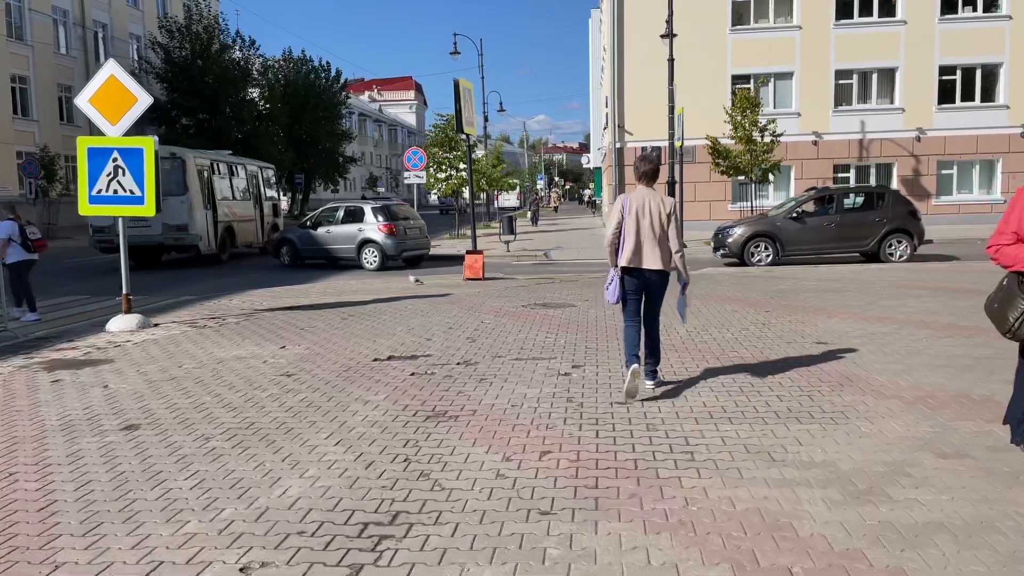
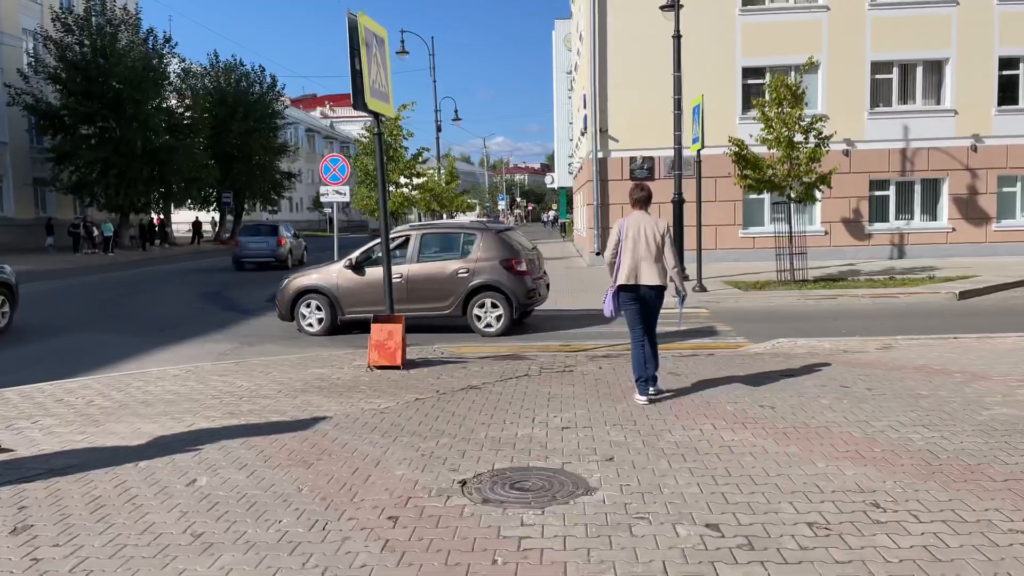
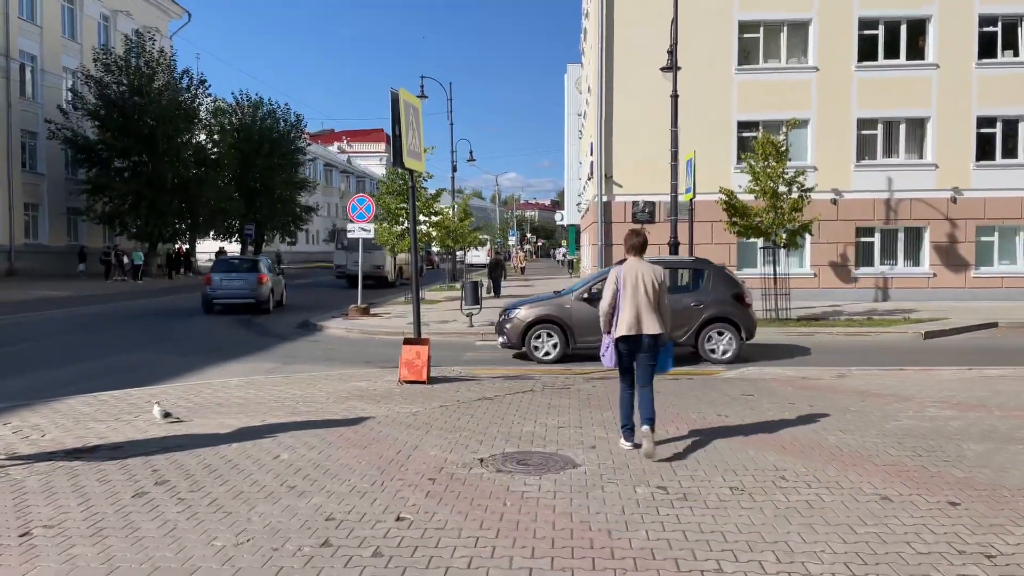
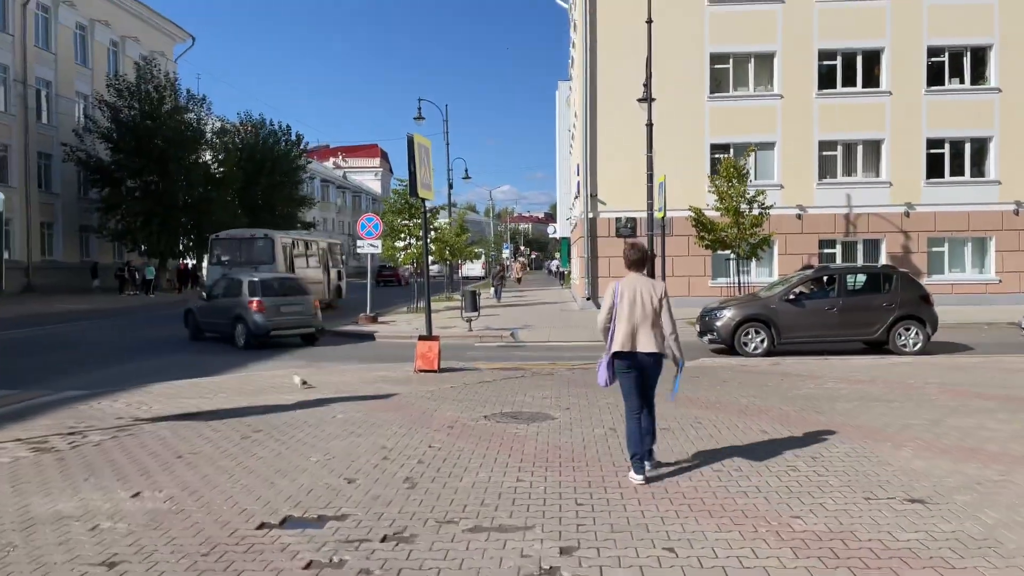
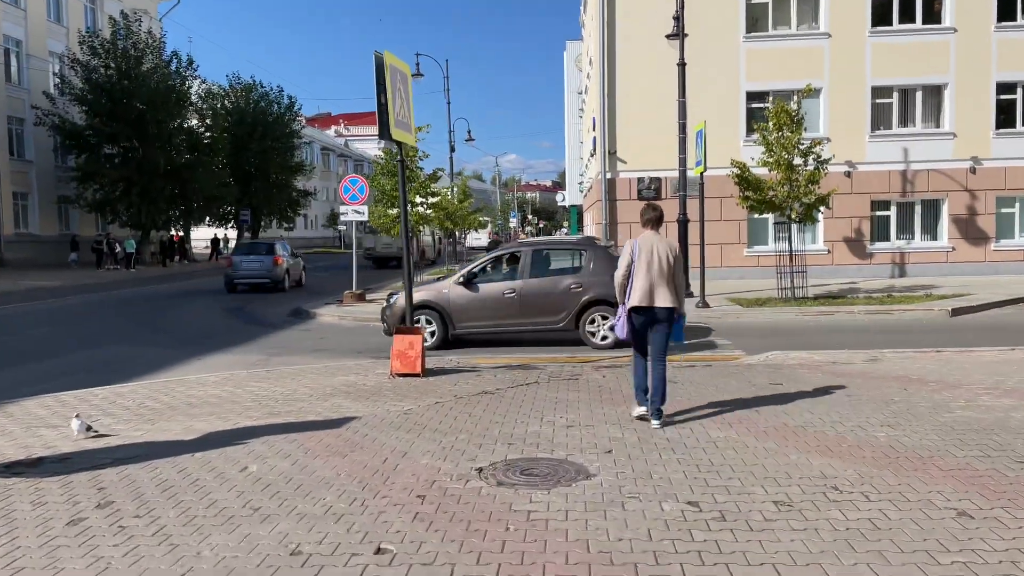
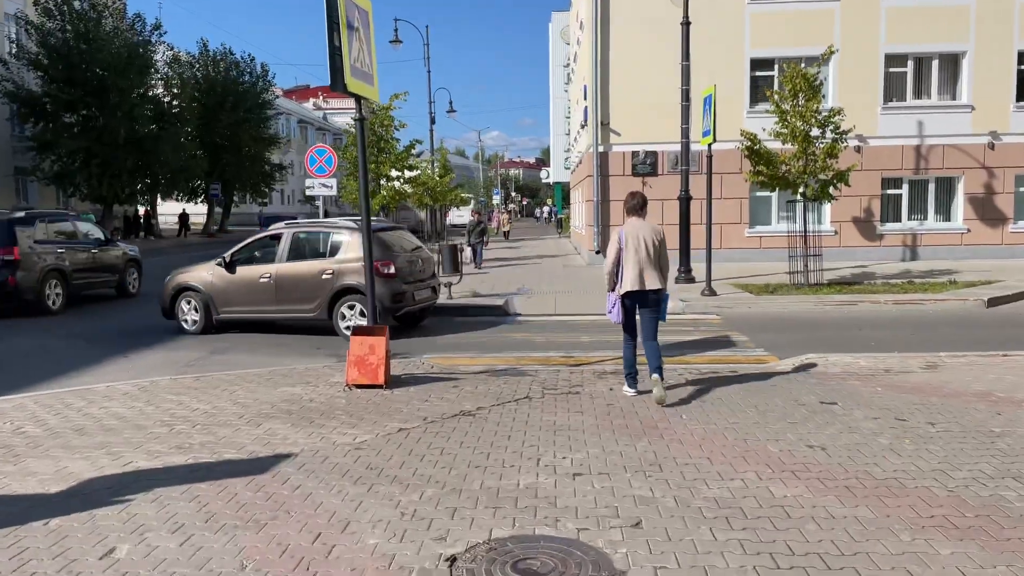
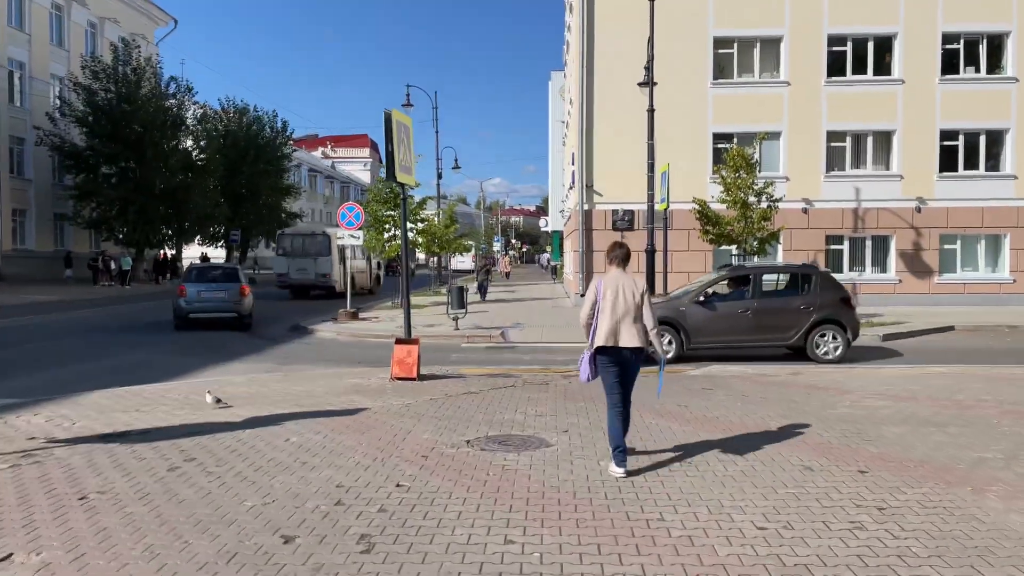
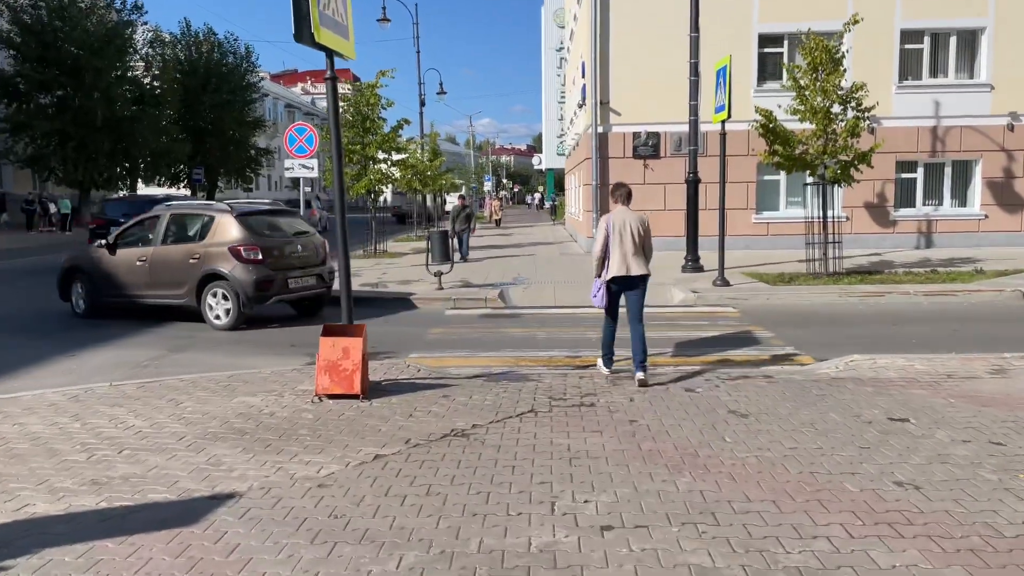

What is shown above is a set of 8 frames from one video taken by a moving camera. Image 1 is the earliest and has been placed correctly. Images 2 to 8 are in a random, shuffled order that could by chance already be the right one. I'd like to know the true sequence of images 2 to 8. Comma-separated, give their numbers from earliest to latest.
4, 7, 3, 5, 2, 6, 8
